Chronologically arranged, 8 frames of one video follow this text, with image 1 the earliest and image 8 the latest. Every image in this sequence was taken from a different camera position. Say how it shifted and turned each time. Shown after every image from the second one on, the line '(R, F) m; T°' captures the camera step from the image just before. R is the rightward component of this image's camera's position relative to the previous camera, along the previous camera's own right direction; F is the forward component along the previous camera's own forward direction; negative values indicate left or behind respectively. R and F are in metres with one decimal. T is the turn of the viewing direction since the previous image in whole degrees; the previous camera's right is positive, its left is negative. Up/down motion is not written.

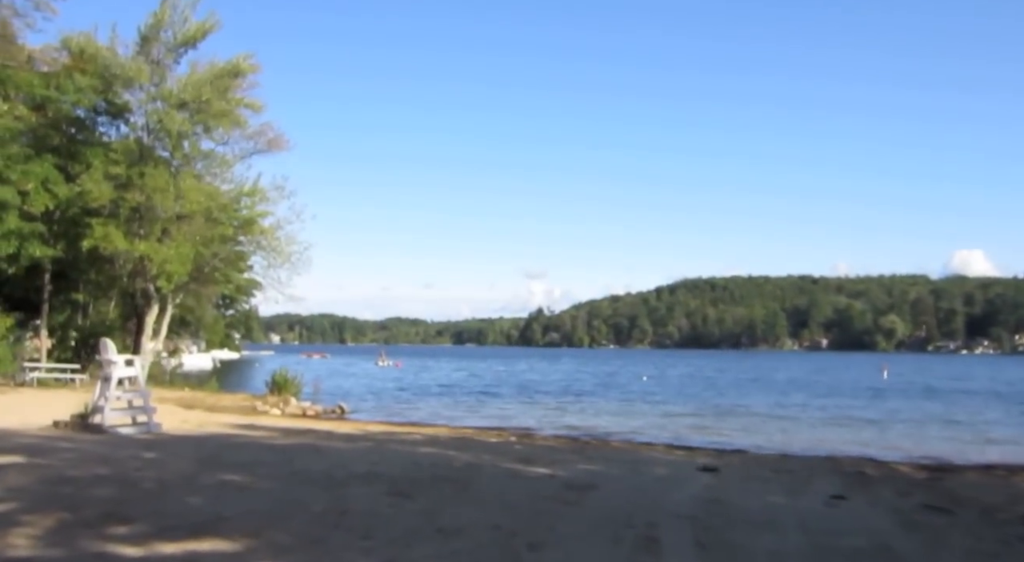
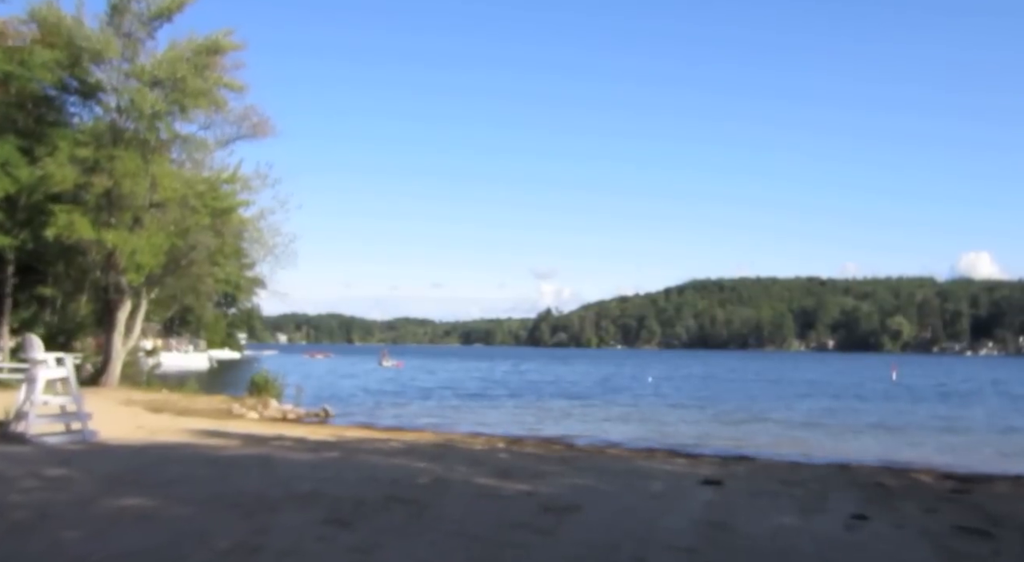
(+0.4, +1.8) m; -1°
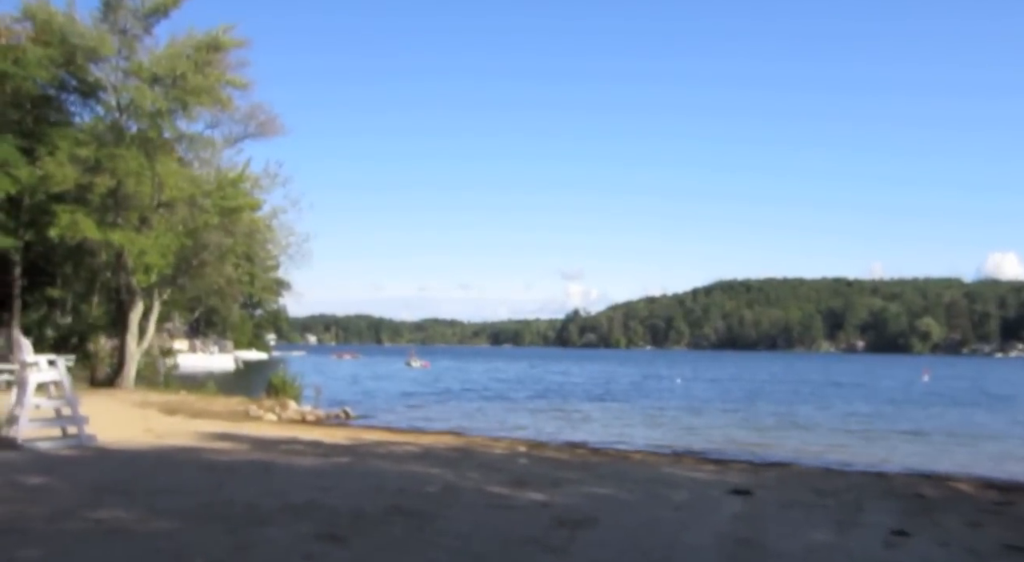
(+0.2, +0.7) m; -2°
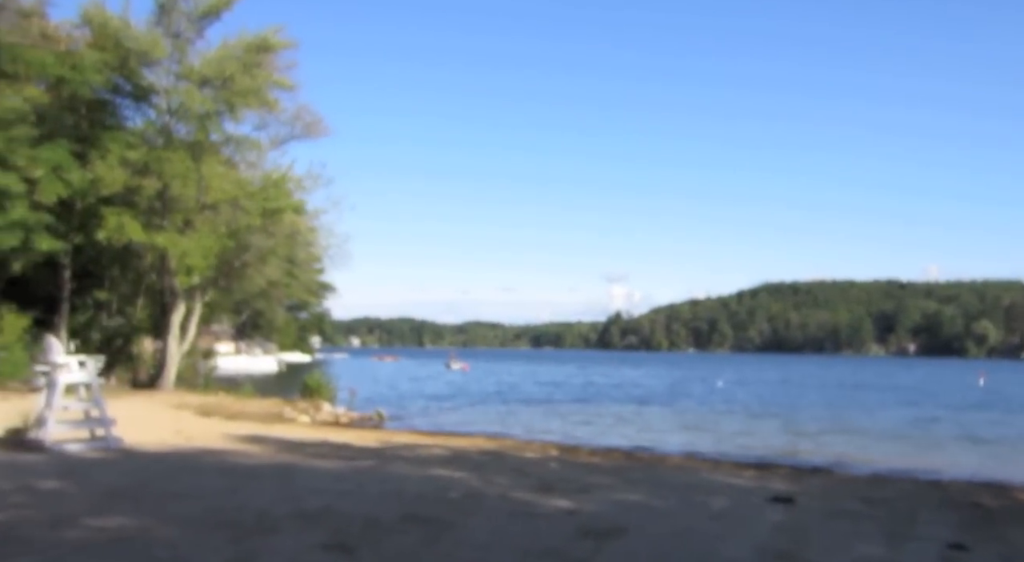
(+0.2, +0.4) m; -3°
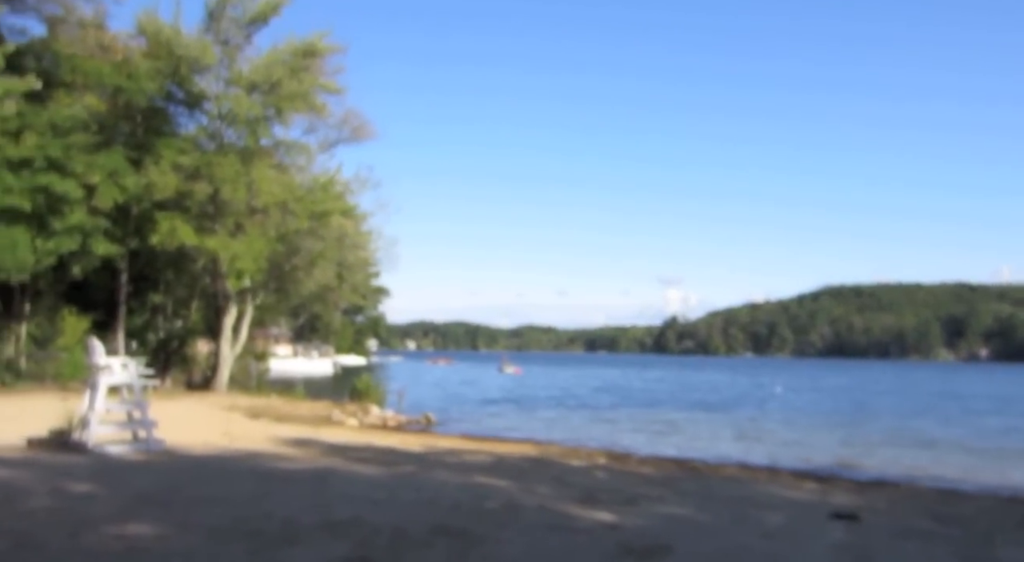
(+0.2, +0.4) m; -4°
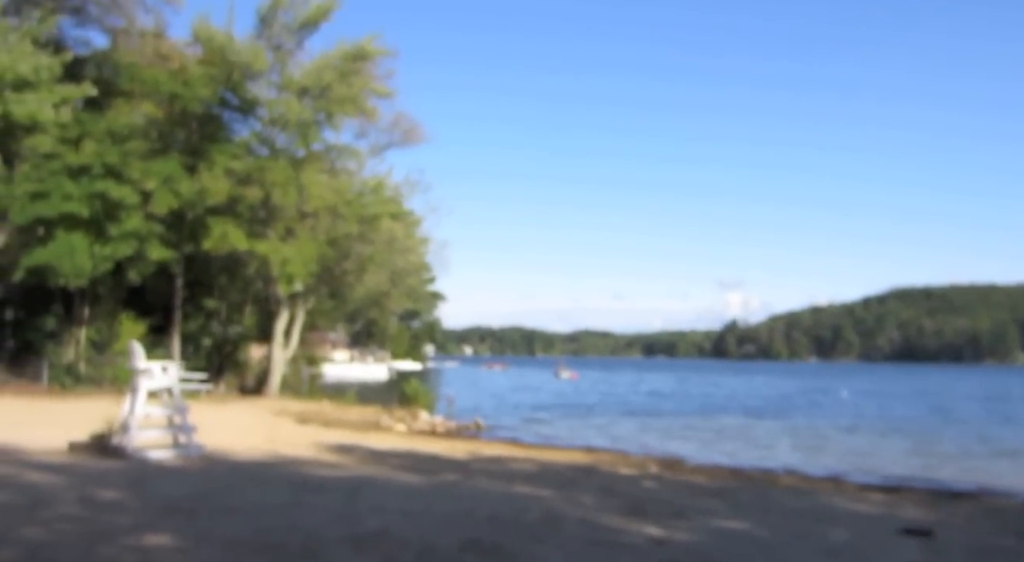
(+0.2, +0.5) m; -4°
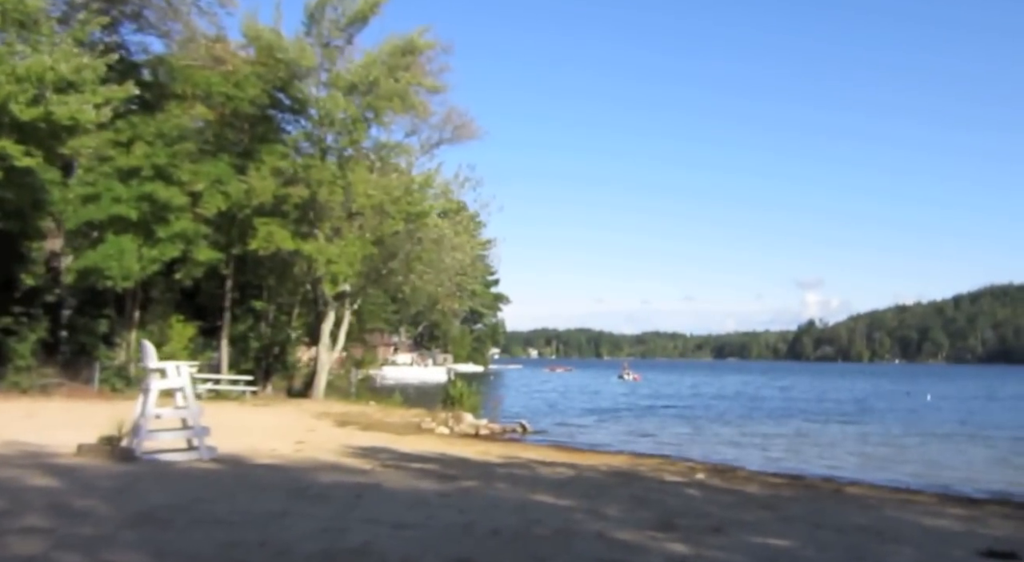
(+0.6, +0.8) m; -4°
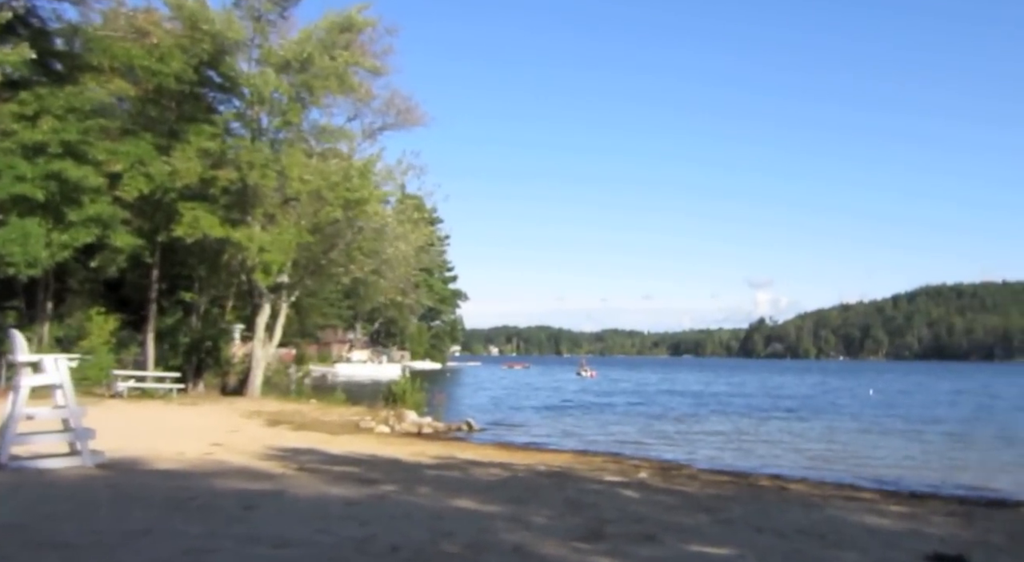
(+0.4, +1.2) m; +2°
